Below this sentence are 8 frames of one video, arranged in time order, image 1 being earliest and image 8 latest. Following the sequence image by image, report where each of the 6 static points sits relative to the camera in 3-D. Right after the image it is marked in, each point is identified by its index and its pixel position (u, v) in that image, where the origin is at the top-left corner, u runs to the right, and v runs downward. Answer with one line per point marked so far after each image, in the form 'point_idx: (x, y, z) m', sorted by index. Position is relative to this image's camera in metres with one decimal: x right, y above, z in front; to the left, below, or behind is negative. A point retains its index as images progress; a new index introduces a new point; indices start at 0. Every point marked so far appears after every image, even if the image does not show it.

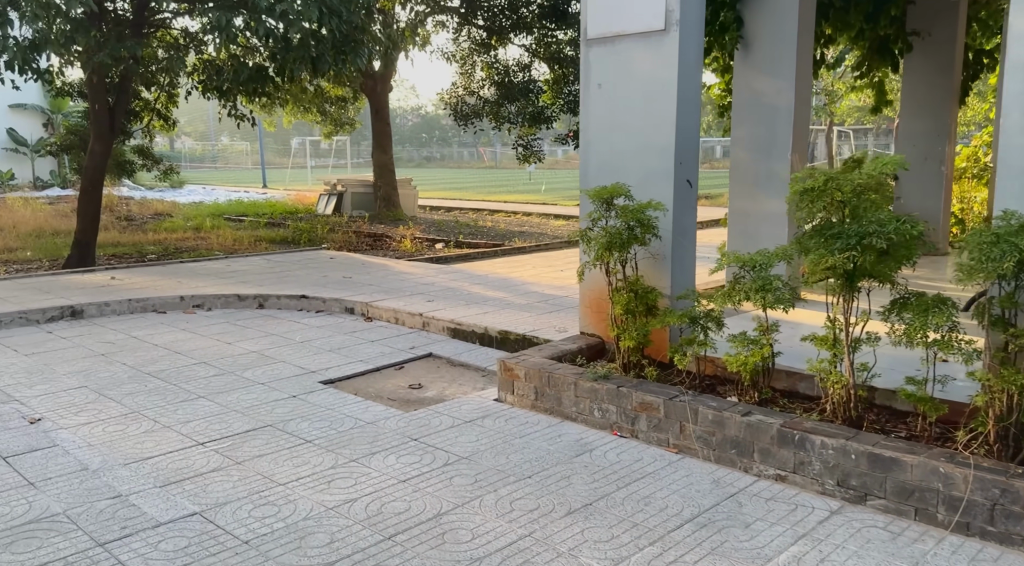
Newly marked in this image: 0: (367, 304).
0: (-1.2, -0.2, +7.4) m
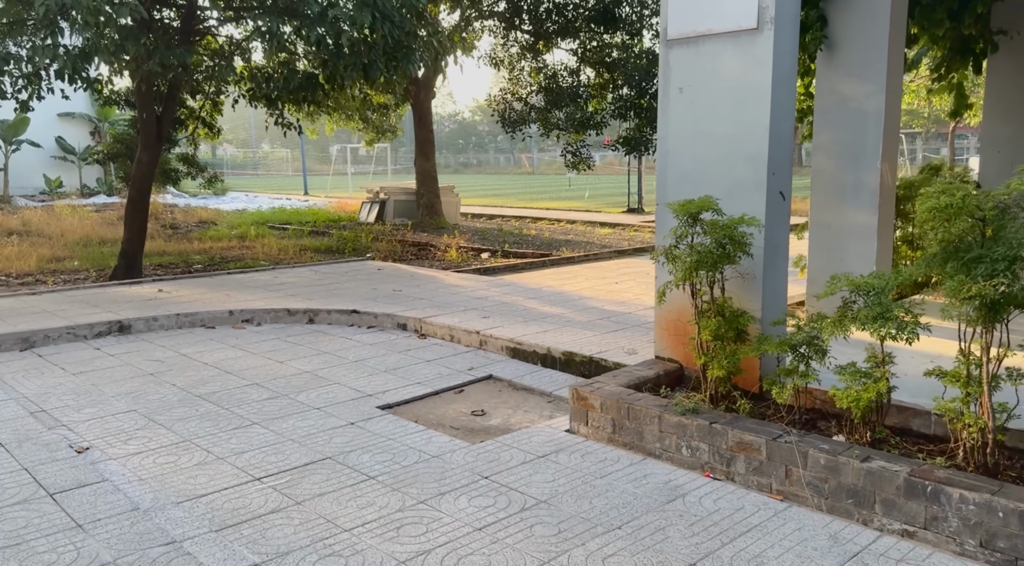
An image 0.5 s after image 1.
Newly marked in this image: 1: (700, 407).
0: (-0.7, -0.3, +7.0) m
1: (+0.9, -0.6, +4.3) m
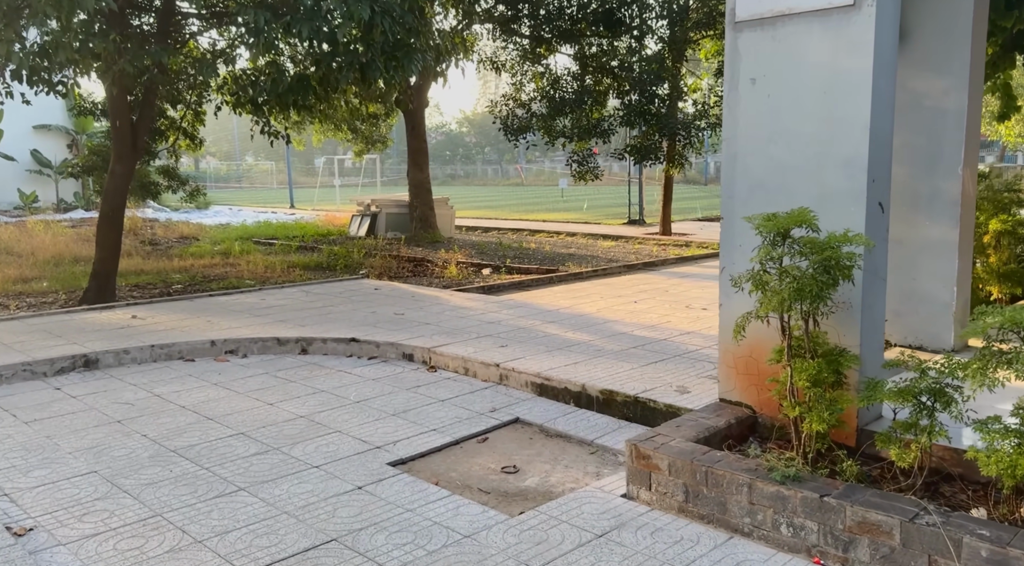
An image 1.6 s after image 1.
0: (-0.6, -0.5, +6.2) m
1: (+1.1, -0.7, +3.5) m
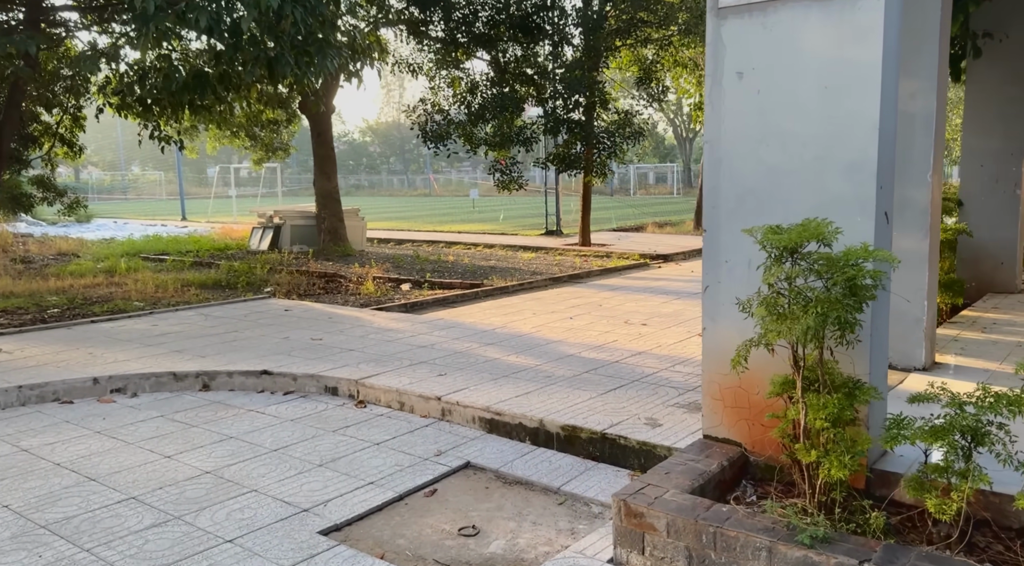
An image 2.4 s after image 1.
0: (-0.9, -0.6, +5.4) m
1: (+1.0, -0.8, +2.9) m
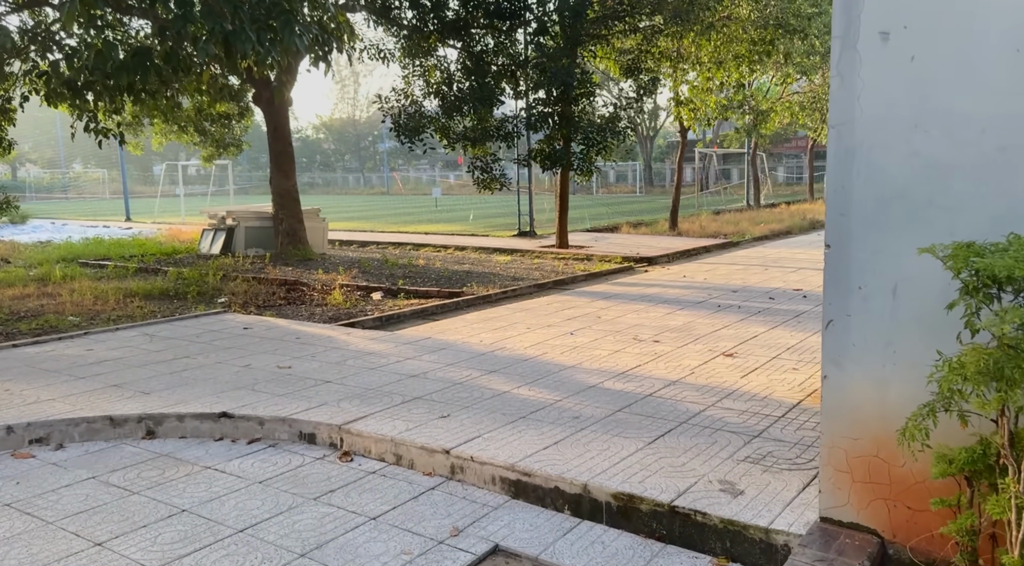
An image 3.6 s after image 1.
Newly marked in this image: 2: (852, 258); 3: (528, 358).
0: (-0.8, -0.7, +4.4) m
1: (+1.2, -0.9, +2.0) m
2: (+1.0, +0.1, +2.7) m
3: (+0.1, -0.5, +6.1) m
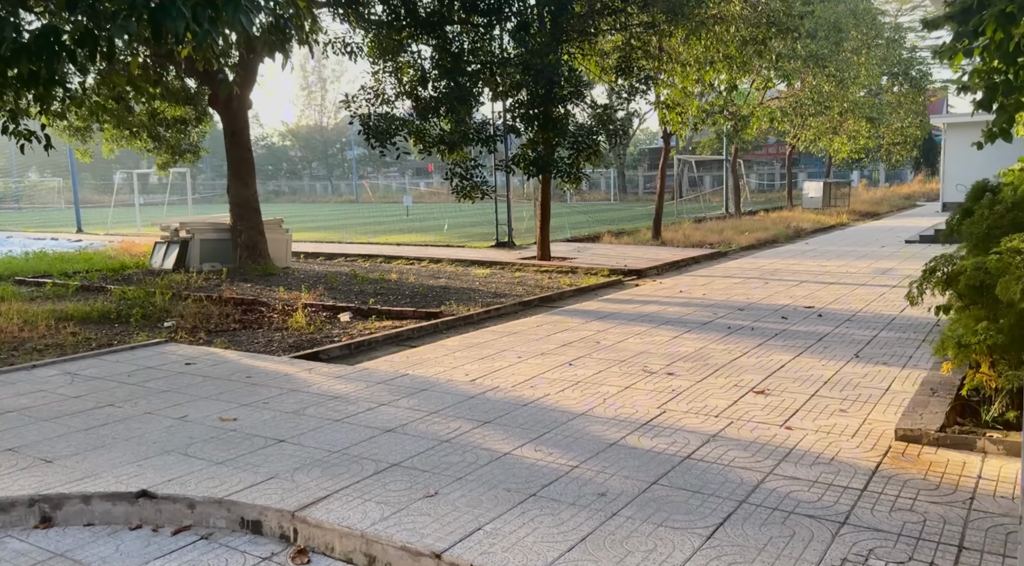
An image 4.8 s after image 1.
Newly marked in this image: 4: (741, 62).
0: (-0.8, -0.9, +3.3) m
1: (+1.4, -1.0, +1.0) m
2: (+1.1, 0.0, +1.8) m
3: (+0.1, -0.7, +5.1) m
4: (+3.8, +3.7, +15.2) m
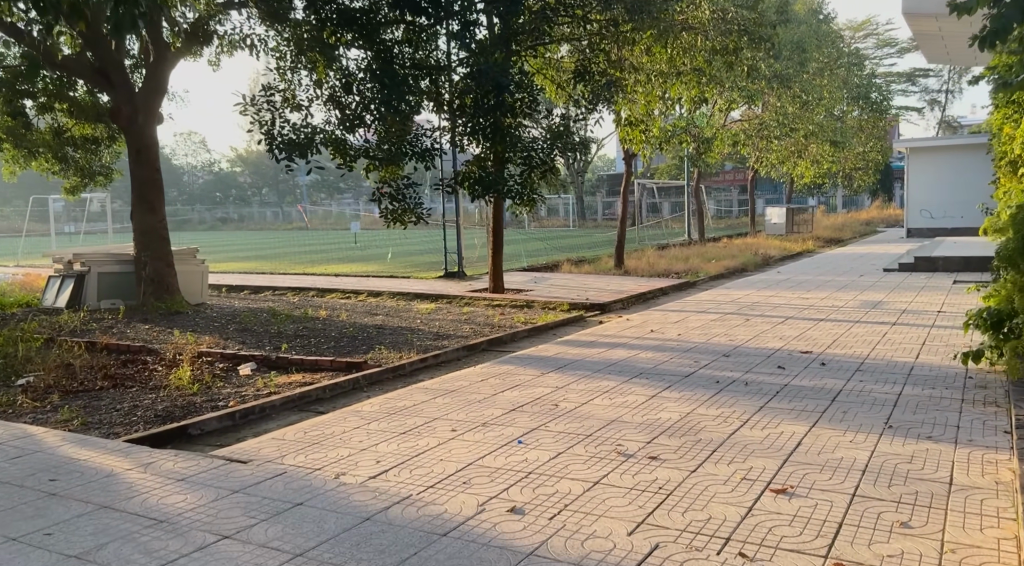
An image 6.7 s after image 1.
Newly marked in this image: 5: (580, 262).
0: (-1.0, -1.0, +1.6) m
1: (+1.2, -1.1, -0.6) m
2: (+0.9, -0.2, +0.2) m
3: (-0.2, -0.9, +3.5) m
4: (+3.0, +3.2, +13.8) m
5: (+1.4, +0.4, +18.5) m
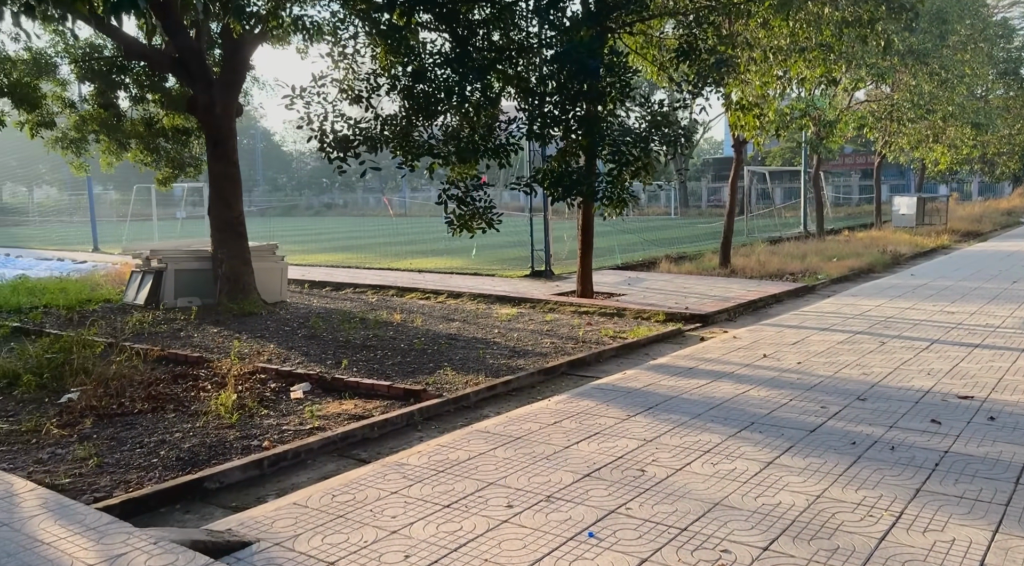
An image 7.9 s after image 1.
0: (-1.1, -1.3, +0.7) m
1: (+0.8, -1.4, -1.8) m
2: (+0.7, -0.5, -1.0) m
3: (-0.1, -1.1, +2.4) m
4: (+4.4, +3.1, +12.2) m
5: (+3.3, +0.5, +17.1) m
